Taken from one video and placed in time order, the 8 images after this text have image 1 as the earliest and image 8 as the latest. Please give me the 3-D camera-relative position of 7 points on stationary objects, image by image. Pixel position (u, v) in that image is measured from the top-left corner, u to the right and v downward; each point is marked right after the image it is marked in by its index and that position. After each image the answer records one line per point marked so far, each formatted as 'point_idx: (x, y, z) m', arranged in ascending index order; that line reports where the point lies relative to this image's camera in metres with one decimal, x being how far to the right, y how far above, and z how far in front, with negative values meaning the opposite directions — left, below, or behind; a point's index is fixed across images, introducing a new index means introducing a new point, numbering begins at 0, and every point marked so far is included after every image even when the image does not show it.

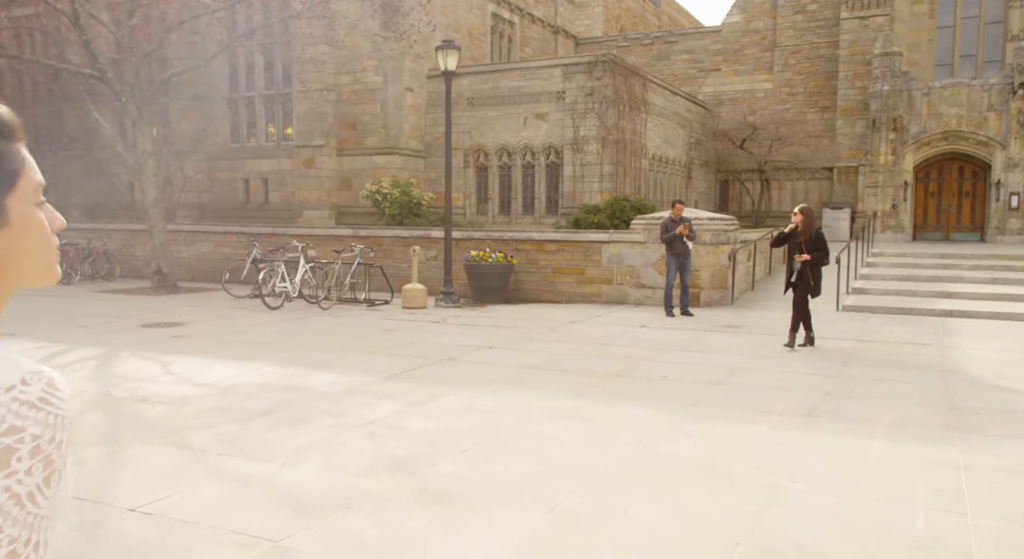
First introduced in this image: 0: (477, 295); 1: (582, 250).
0: (-0.7, -0.3, +16.4) m
1: (+1.4, +0.6, +16.3) m
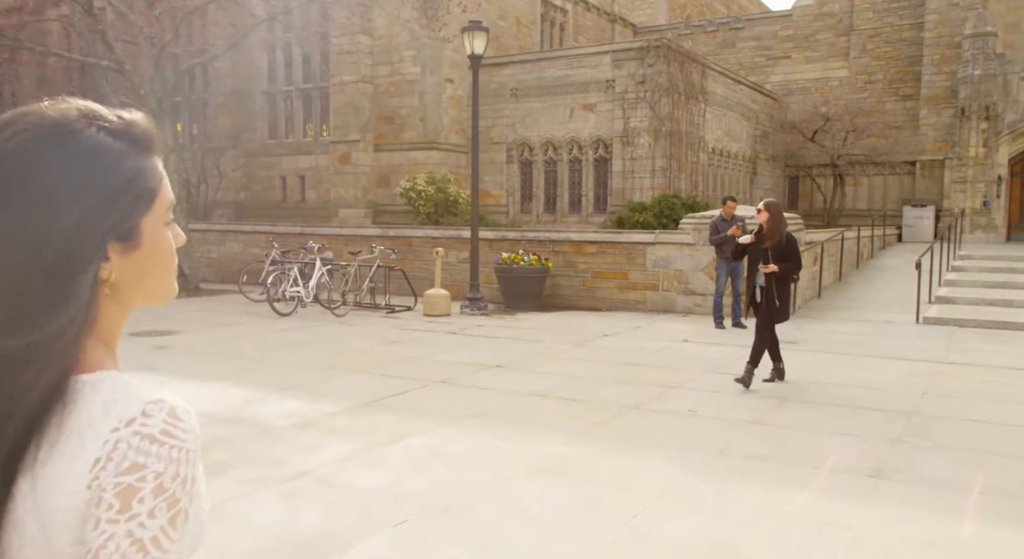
0: (-0.1, -0.4, +15.0) m
1: (+2.0, +0.5, +14.7) m
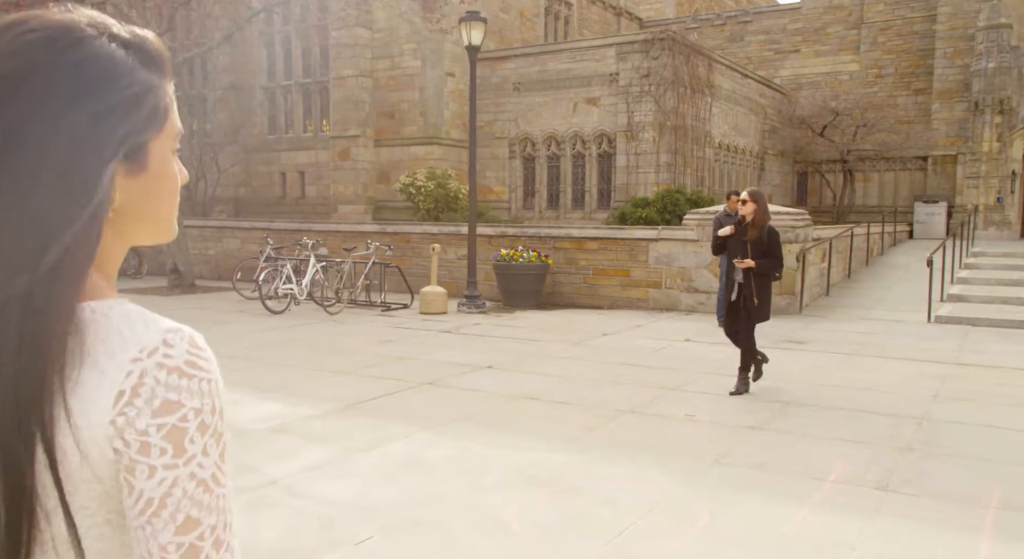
0: (-0.1, -0.3, +14.6) m
1: (+1.9, +0.5, +14.3) m
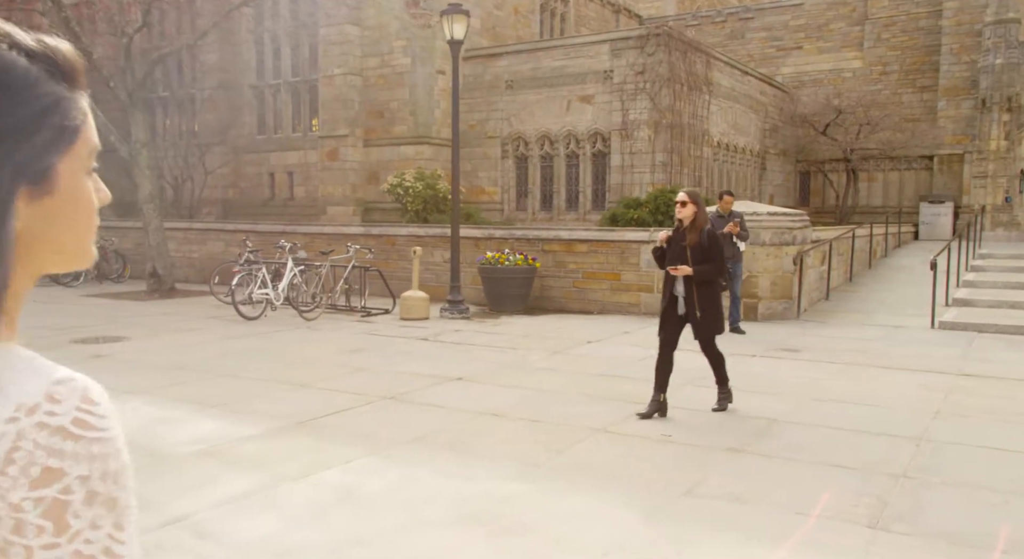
0: (-0.3, -0.4, +14.1) m
1: (+1.7, +0.5, +13.7) m
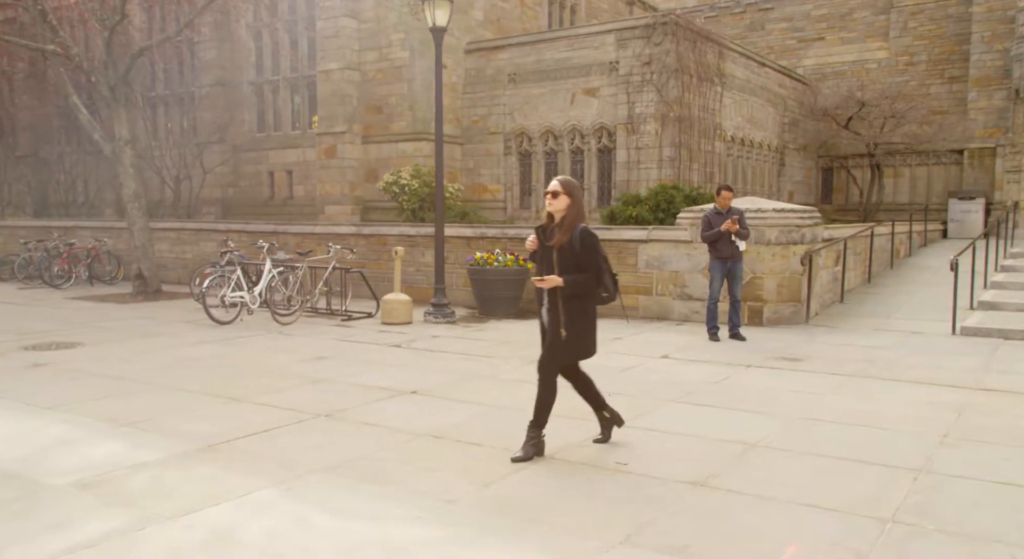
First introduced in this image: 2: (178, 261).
0: (-0.4, -0.4, +13.3) m
1: (+1.6, +0.4, +12.9) m
2: (-7.3, +0.4, +18.4) m
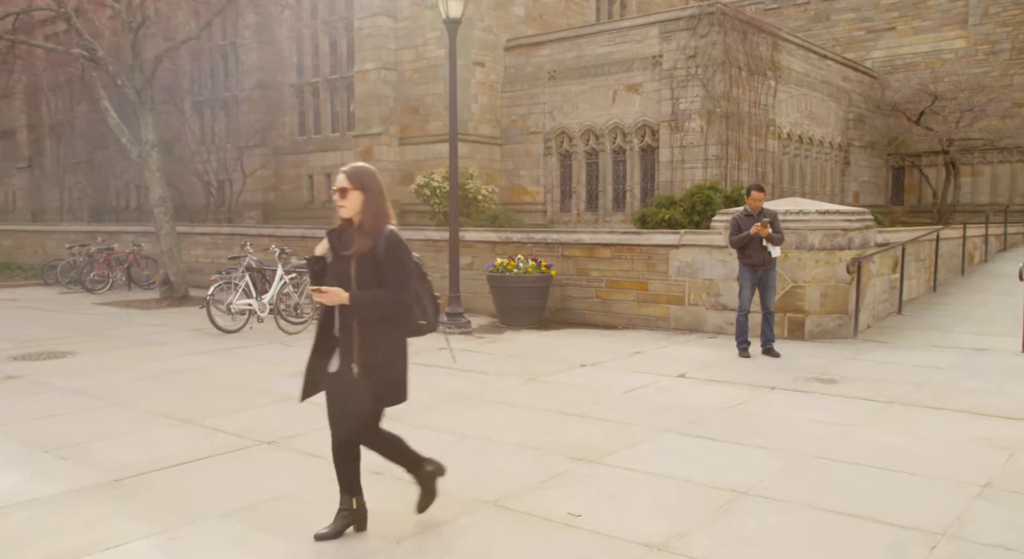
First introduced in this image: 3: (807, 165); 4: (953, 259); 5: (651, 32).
0: (-0.1, -0.5, +12.5) m
1: (+1.9, +0.3, +11.9) m
2: (-6.5, +0.3, +18.2) m
3: (+6.9, +2.7, +19.7) m
4: (+7.8, +0.4, +14.9) m
5: (+2.8, +4.9, +16.9) m
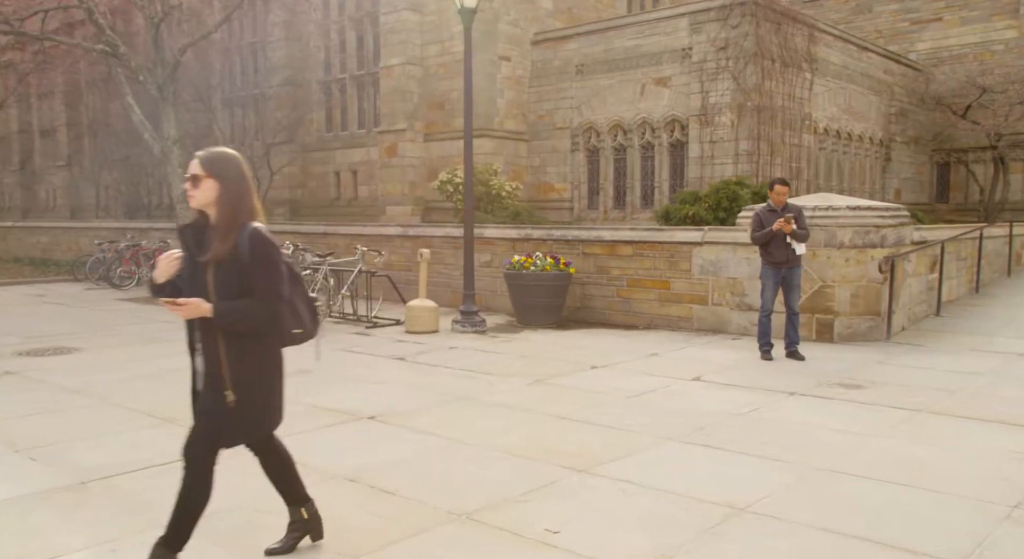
0: (+0.2, -0.5, +12.2) m
1: (+2.1, +0.3, +11.5) m
2: (-6.0, +0.4, +18.2) m
3: (+7.5, +2.7, +19.0) m
4: (+8.2, +0.4, +14.2) m
5: (+3.3, +5.0, +16.4) m
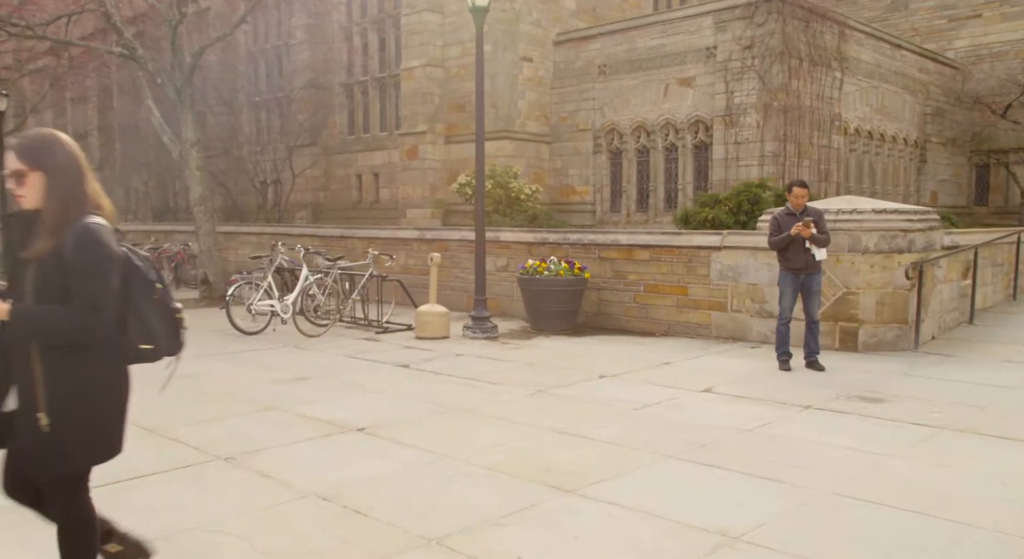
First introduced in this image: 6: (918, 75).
0: (+0.3, -0.6, +11.9) m
1: (+2.3, +0.3, +11.1) m
2: (-5.5, +0.3, +18.1) m
3: (+8.0, +2.6, +18.4) m
4: (+8.5, +0.3, +13.6) m
5: (+3.6, +4.9, +16.0) m
6: (+9.4, +4.8, +19.6) m
